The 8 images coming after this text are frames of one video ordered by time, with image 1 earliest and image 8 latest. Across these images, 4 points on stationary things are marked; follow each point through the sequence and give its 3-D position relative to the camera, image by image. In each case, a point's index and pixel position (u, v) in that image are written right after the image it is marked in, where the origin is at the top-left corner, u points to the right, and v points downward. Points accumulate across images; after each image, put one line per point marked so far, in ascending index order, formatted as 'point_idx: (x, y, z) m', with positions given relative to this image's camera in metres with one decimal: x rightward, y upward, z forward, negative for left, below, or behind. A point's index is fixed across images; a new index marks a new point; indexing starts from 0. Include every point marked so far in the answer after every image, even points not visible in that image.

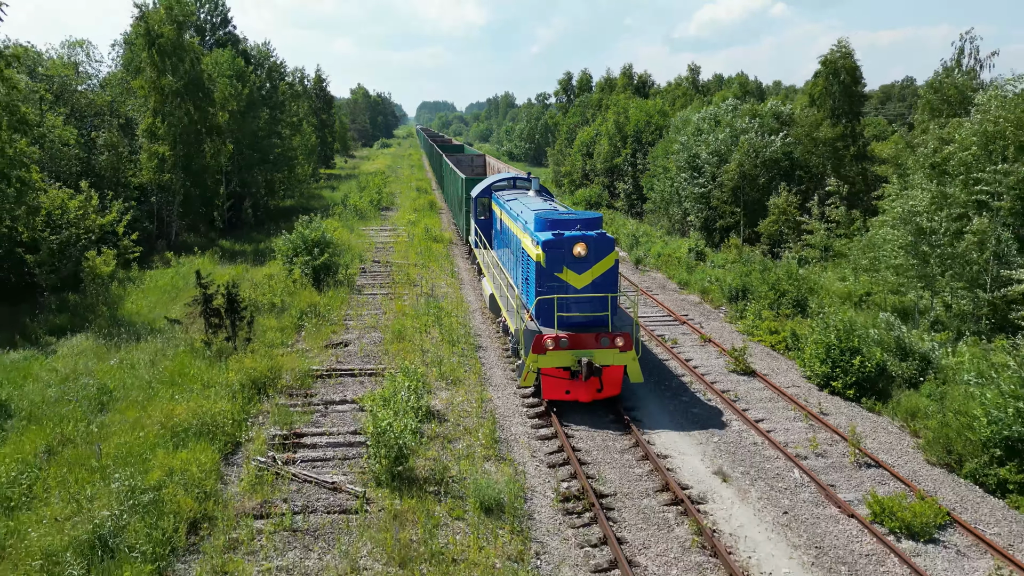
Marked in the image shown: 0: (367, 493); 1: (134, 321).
0: (-1.6, -2.2, +7.6) m
1: (-7.8, -0.7, +13.8) m
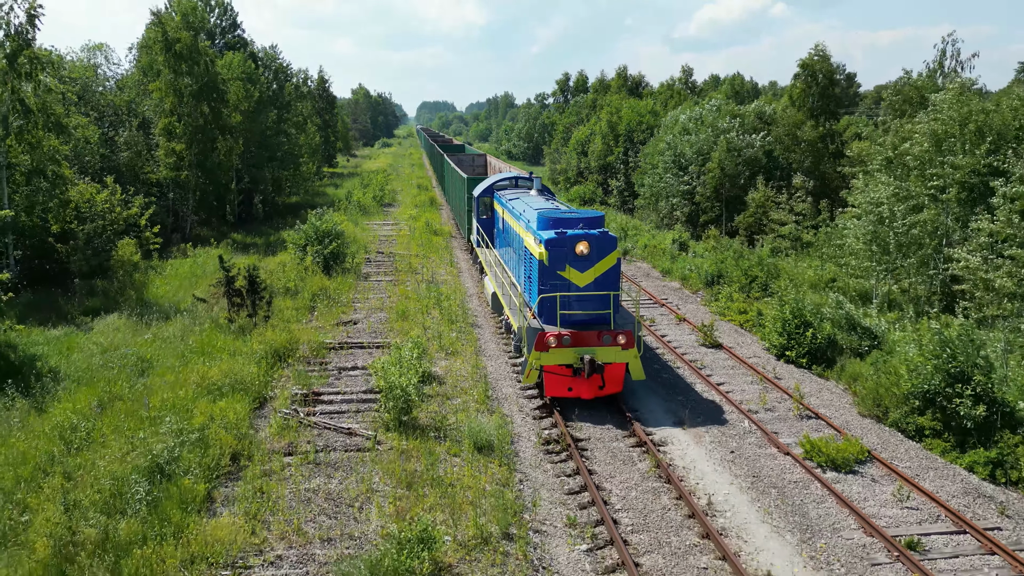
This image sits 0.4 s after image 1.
0: (-1.8, -1.9, +8.9) m
1: (-7.9, -0.3, +15.2) m
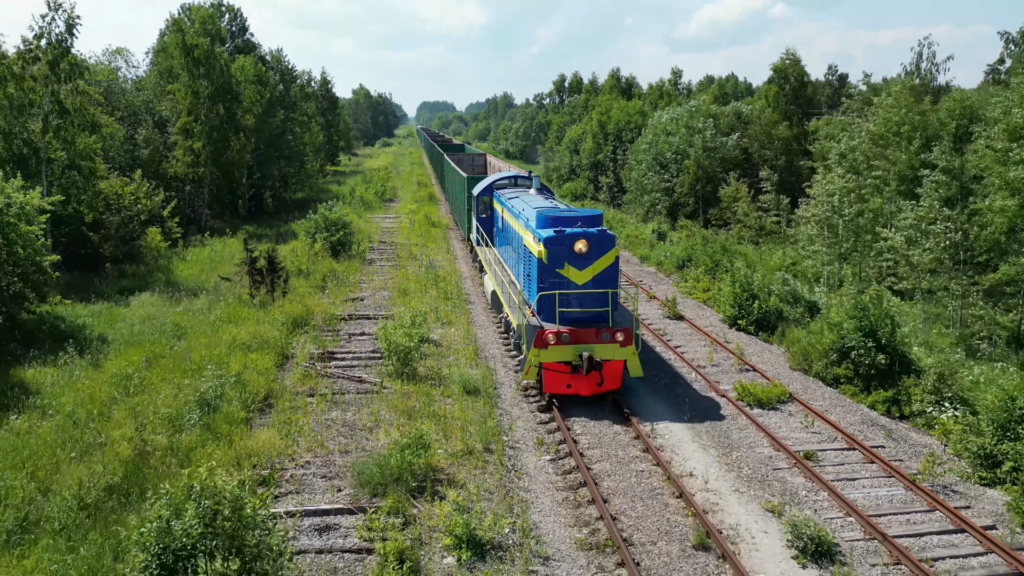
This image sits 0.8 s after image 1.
0: (-2.0, -1.4, +10.6) m
1: (-8.2, +0.1, +16.9) m
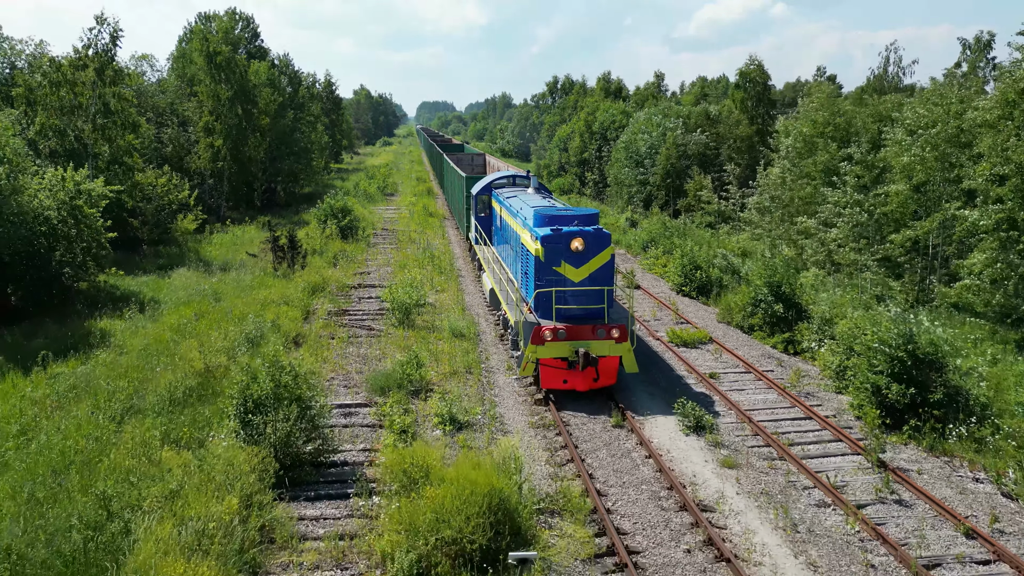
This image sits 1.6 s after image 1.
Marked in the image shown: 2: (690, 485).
0: (-2.4, -0.8, +13.3) m
1: (-8.6, +0.8, +19.5) m
2: (+2.1, -2.3, +7.8) m
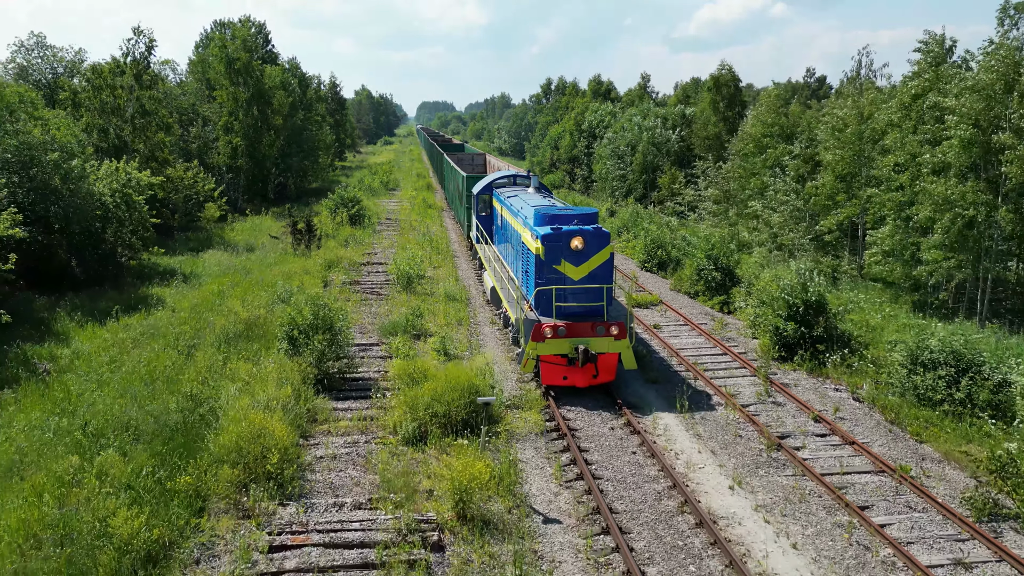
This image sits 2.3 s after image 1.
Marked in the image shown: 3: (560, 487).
0: (-2.8, -0.1, +15.9) m
1: (-9.0, +1.5, +22.2) m
2: (+1.7, -1.6, +10.5) m
3: (+0.6, -2.4, +8.0) m
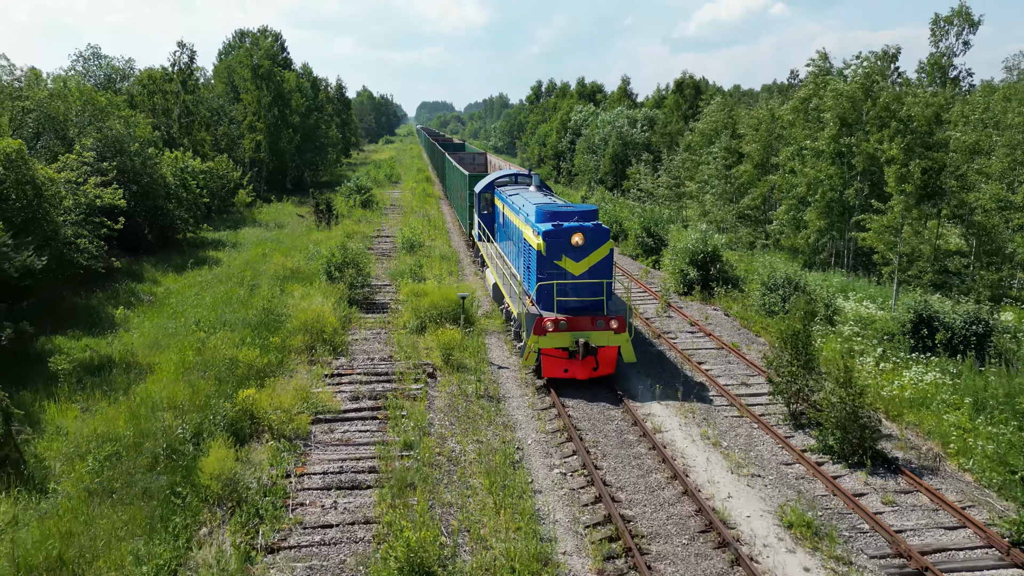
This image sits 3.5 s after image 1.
0: (-3.4, +1.0, +20.4) m
1: (-9.5, +2.6, +26.7) m
2: (+1.1, -0.5, +14.9) m
3: (0.0, -1.2, +12.5) m
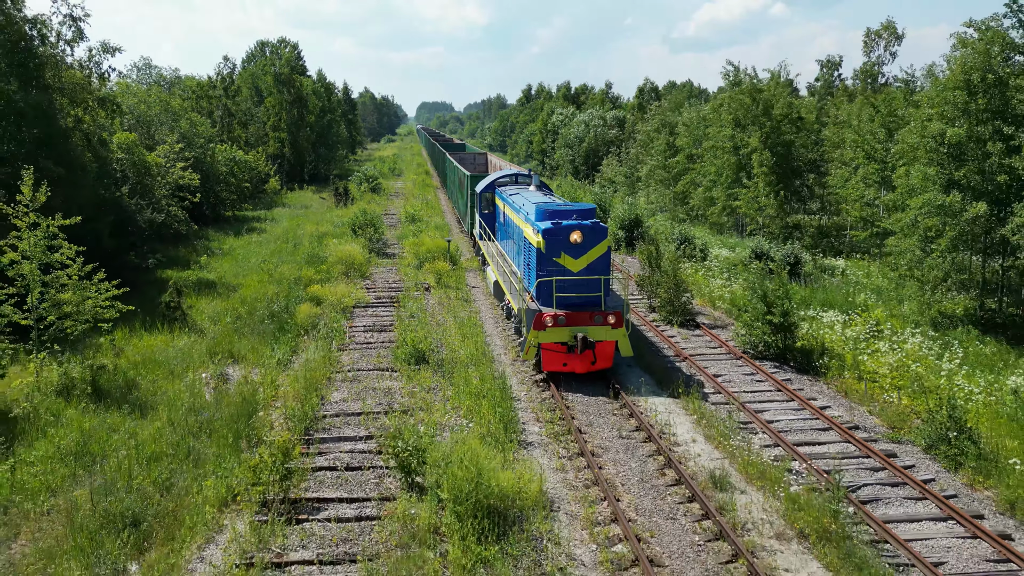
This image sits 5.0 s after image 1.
0: (-4.2, +2.5, +26.2) m
1: (-10.4, +4.1, +32.5) m
2: (+0.3, +0.9, +20.8) m
3: (-0.8, +0.2, +18.3) m
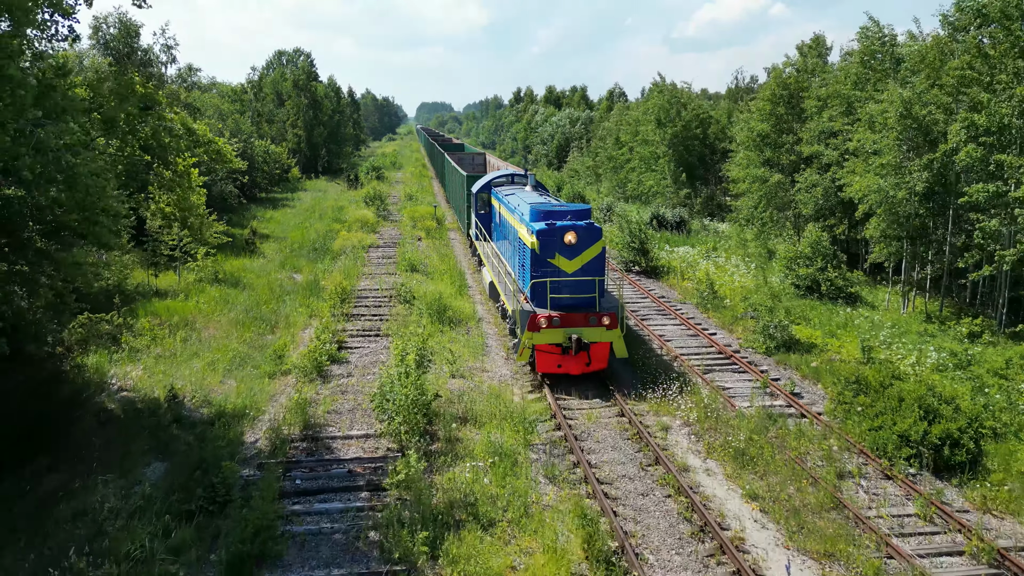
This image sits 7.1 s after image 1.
0: (-5.4, +4.3, +33.5) m
1: (-11.6, +5.9, +39.8) m
2: (-0.9, +2.8, +28.1) m
3: (-2.1, +2.1, +25.6) m
